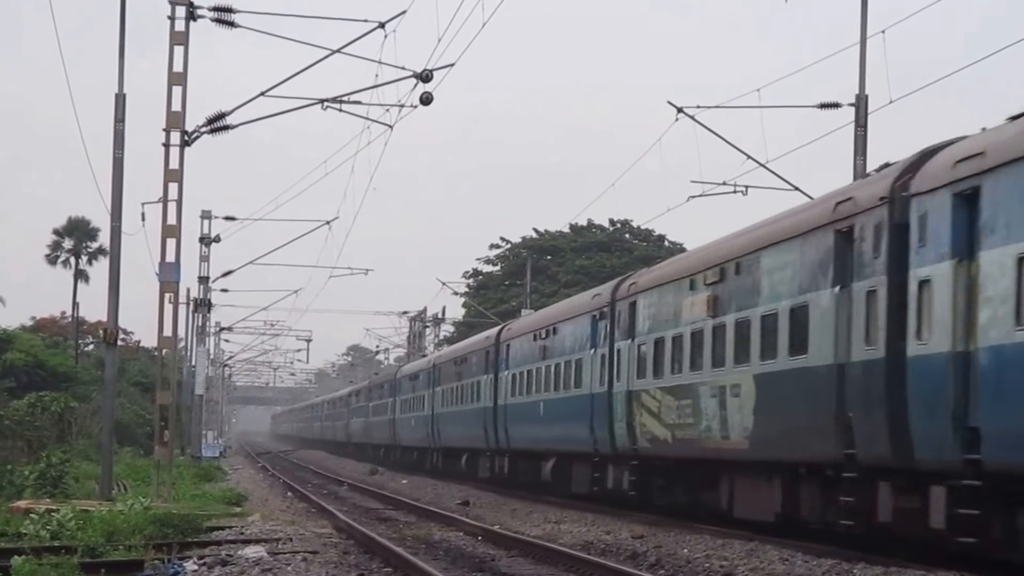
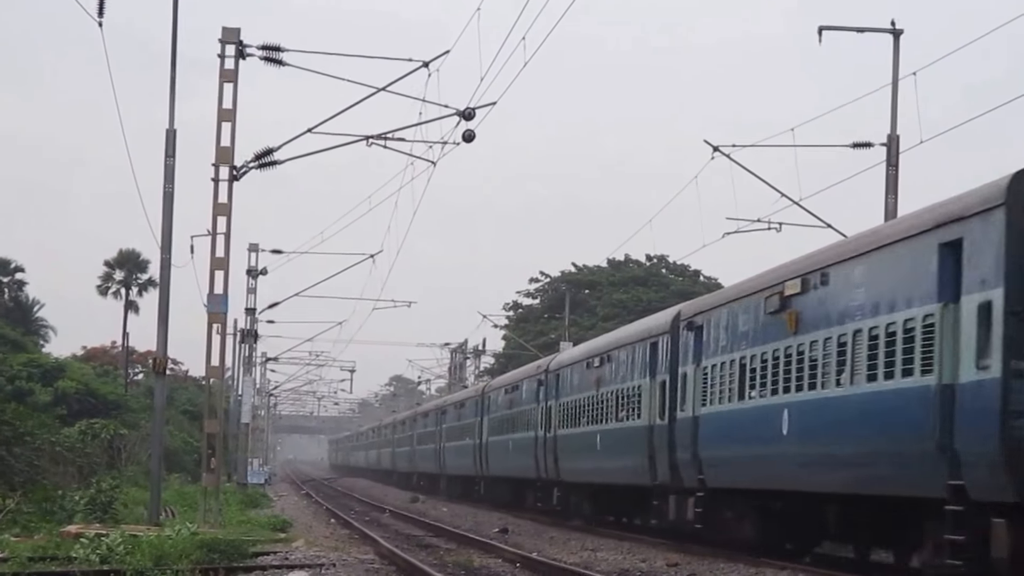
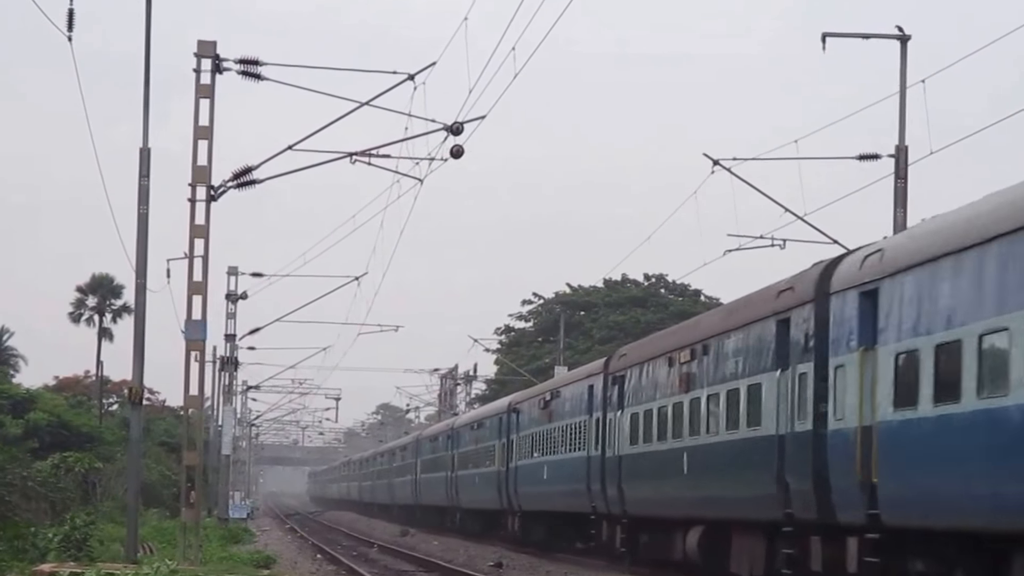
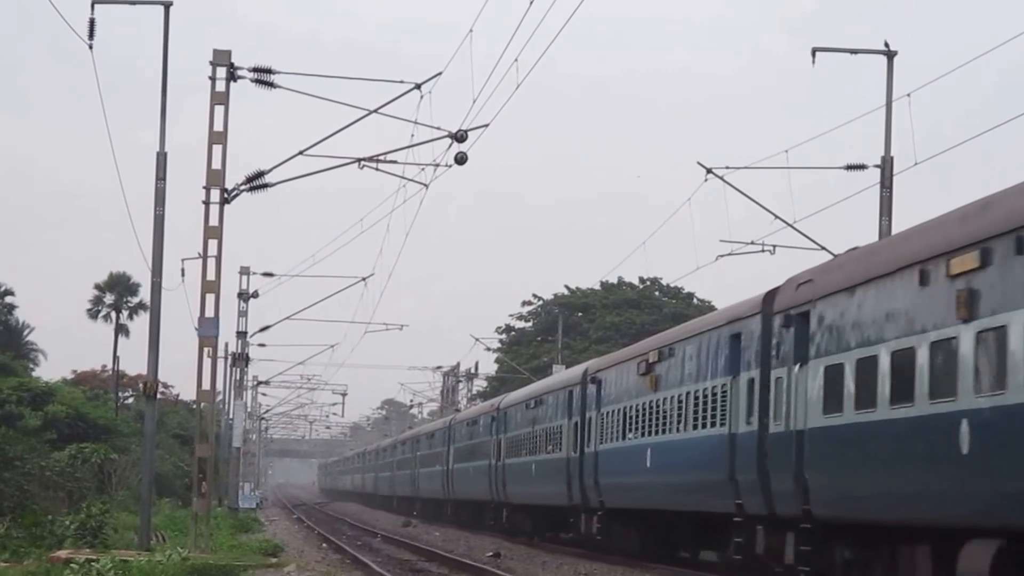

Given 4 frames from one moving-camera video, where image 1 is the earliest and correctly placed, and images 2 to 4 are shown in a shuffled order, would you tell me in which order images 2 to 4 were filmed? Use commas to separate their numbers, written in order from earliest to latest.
3, 4, 2
